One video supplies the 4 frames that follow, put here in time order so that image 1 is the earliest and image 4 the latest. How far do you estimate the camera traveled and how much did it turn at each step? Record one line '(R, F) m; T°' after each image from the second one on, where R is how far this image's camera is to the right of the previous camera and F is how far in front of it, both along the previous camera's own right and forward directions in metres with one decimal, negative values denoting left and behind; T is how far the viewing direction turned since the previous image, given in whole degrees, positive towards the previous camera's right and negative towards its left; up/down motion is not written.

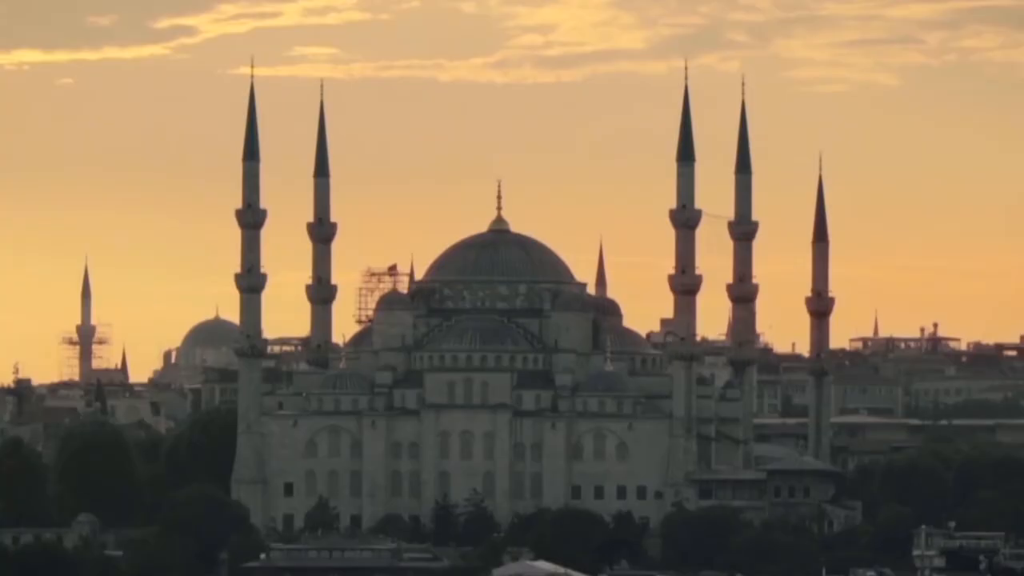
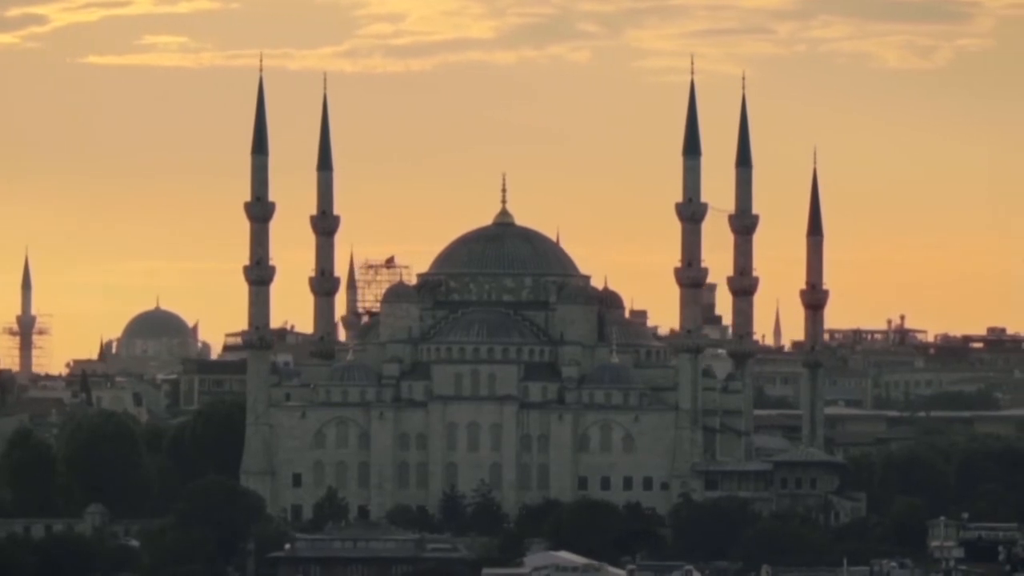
(-2.2, -0.7) m; +1°
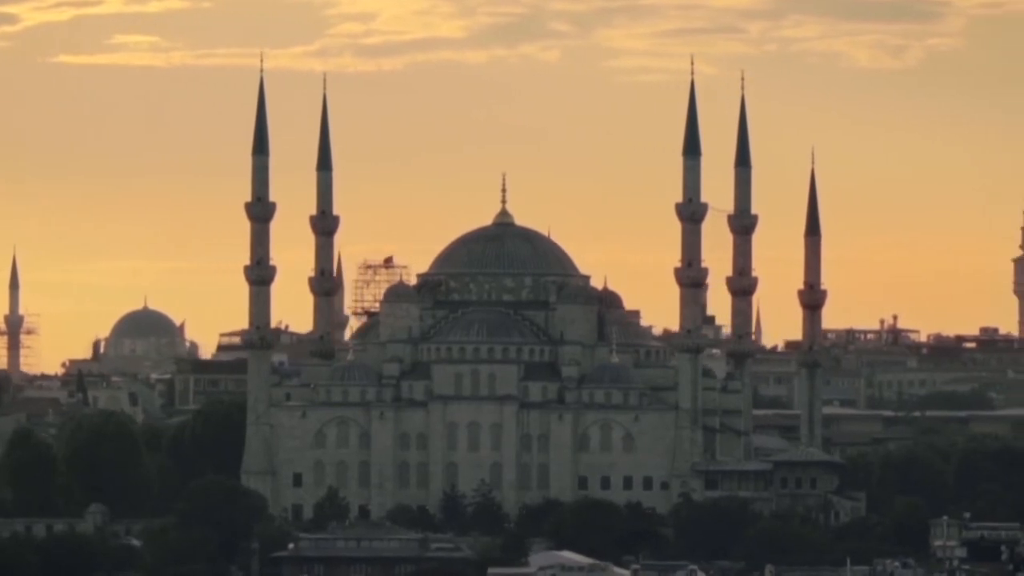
(-0.4, -0.1) m; 0°
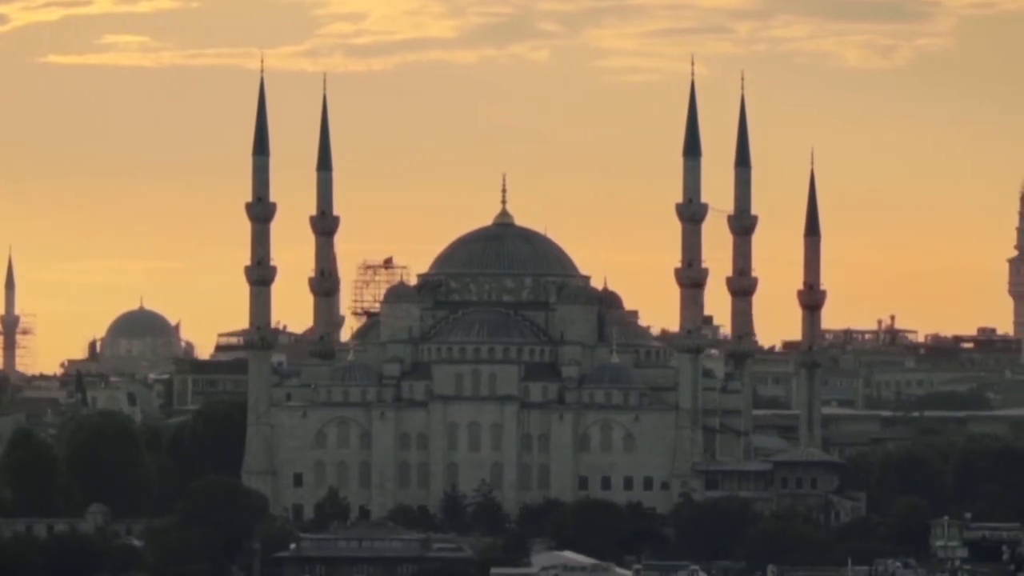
(-0.2, -0.1) m; 0°
